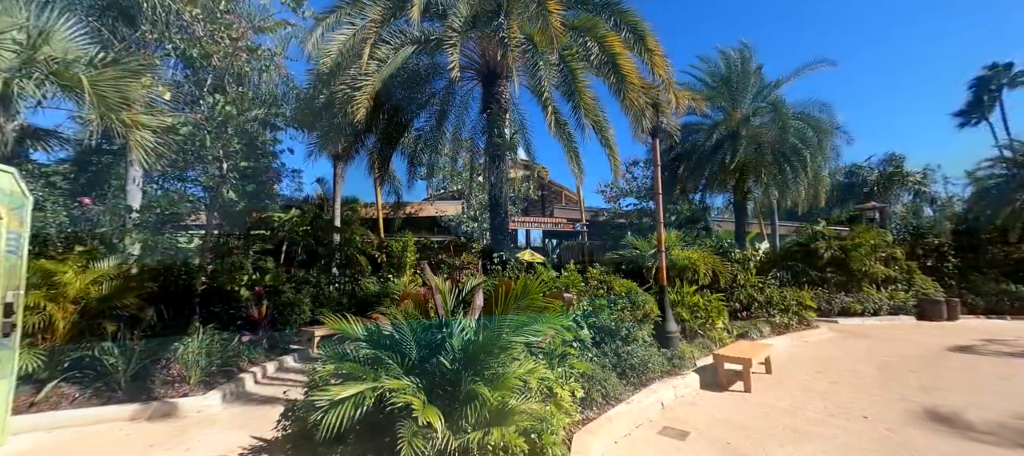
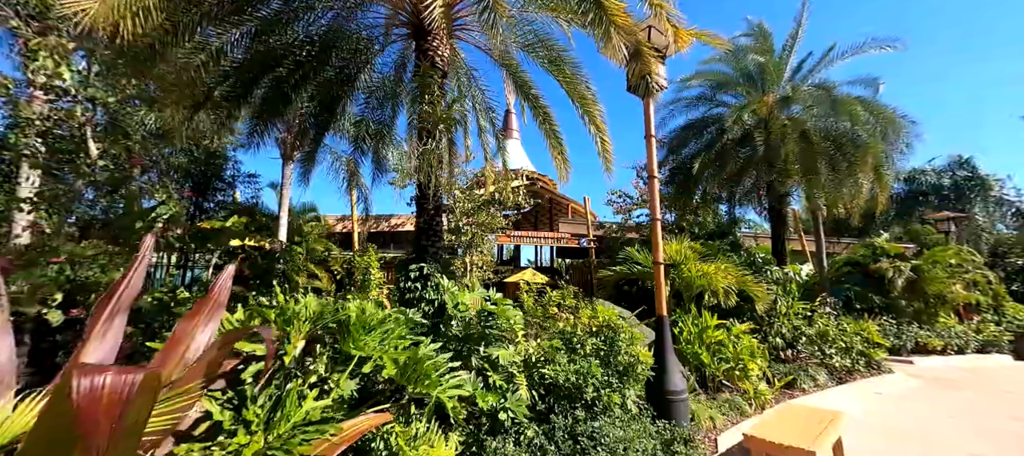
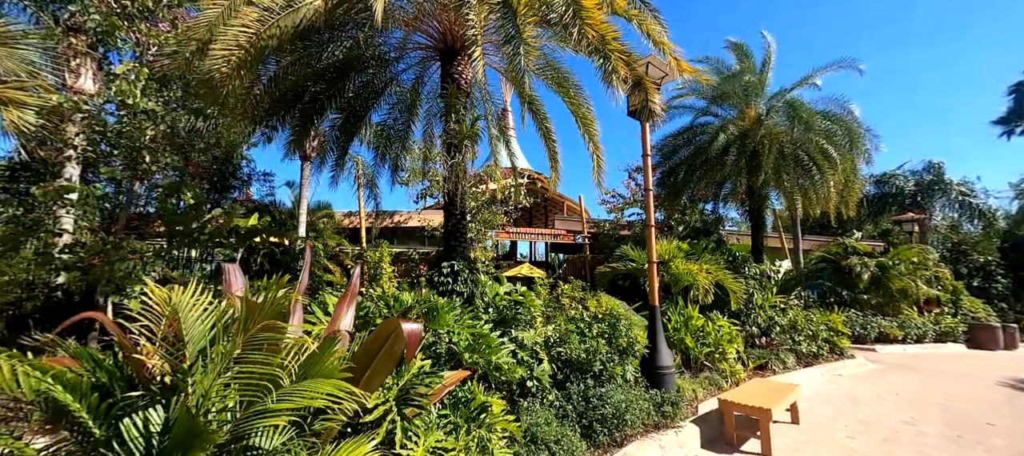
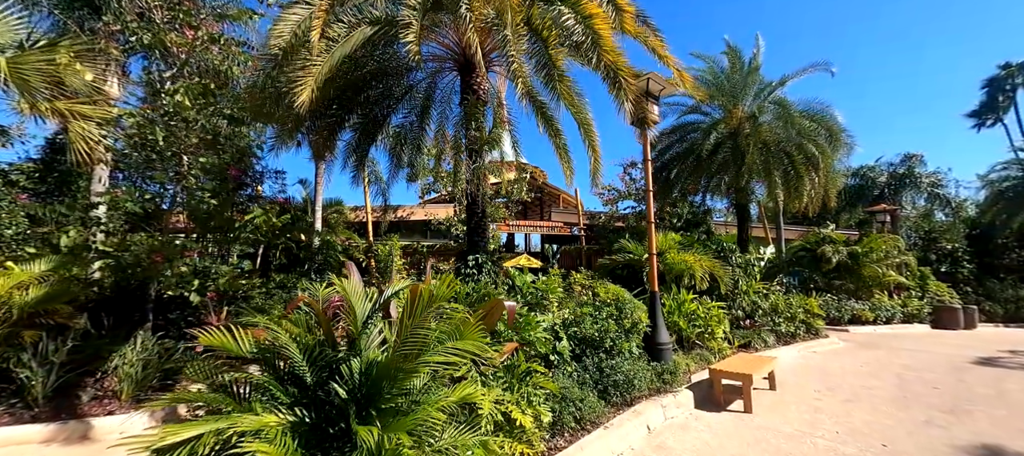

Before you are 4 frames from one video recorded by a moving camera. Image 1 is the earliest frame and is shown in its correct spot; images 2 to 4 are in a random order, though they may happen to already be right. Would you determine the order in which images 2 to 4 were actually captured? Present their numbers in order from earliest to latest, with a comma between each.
4, 3, 2
